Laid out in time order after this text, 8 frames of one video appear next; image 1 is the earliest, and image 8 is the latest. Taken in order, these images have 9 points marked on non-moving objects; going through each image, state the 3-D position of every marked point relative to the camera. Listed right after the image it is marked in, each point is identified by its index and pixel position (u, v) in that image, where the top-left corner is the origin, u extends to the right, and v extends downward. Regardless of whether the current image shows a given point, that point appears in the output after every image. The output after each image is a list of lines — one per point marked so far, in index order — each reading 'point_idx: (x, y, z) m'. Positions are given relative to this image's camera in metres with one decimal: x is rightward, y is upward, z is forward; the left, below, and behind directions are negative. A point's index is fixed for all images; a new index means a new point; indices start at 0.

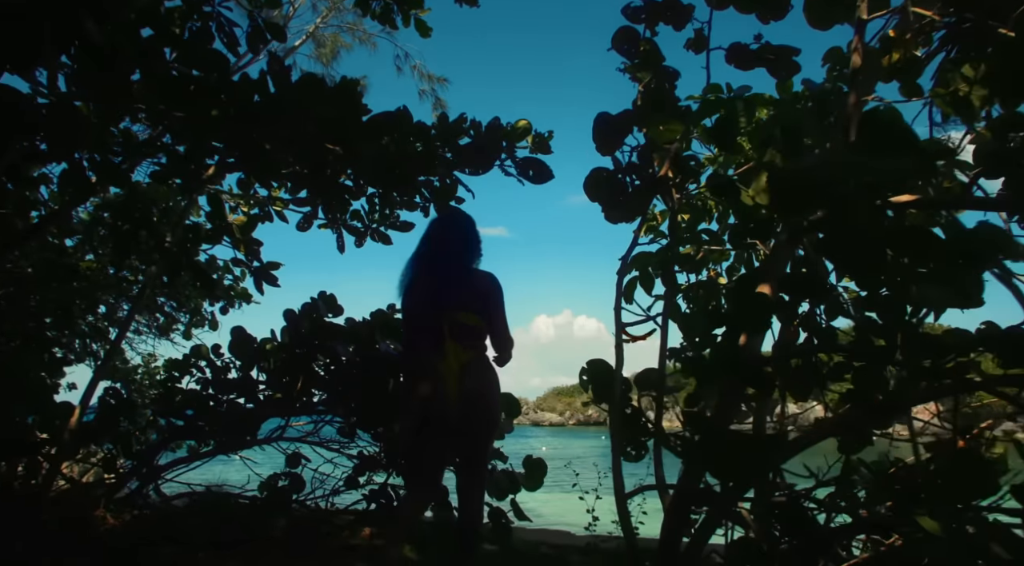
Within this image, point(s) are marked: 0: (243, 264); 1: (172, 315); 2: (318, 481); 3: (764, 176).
0: (-1.9, +0.1, +5.3) m
1: (-2.6, -0.3, +5.8) m
2: (-1.2, -1.2, +4.7) m
3: (+0.8, +0.4, +2.5) m
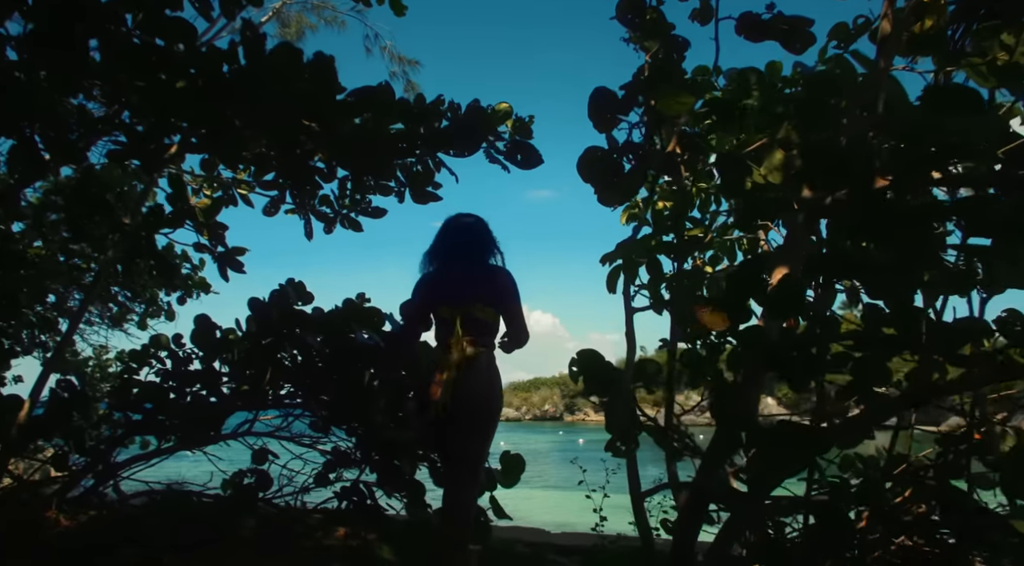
0: (-2.0, +0.2, +5.1) m
1: (-2.8, -0.2, +5.5) m
2: (-1.3, -1.1, +4.5) m
3: (+0.8, +0.4, +2.4) m
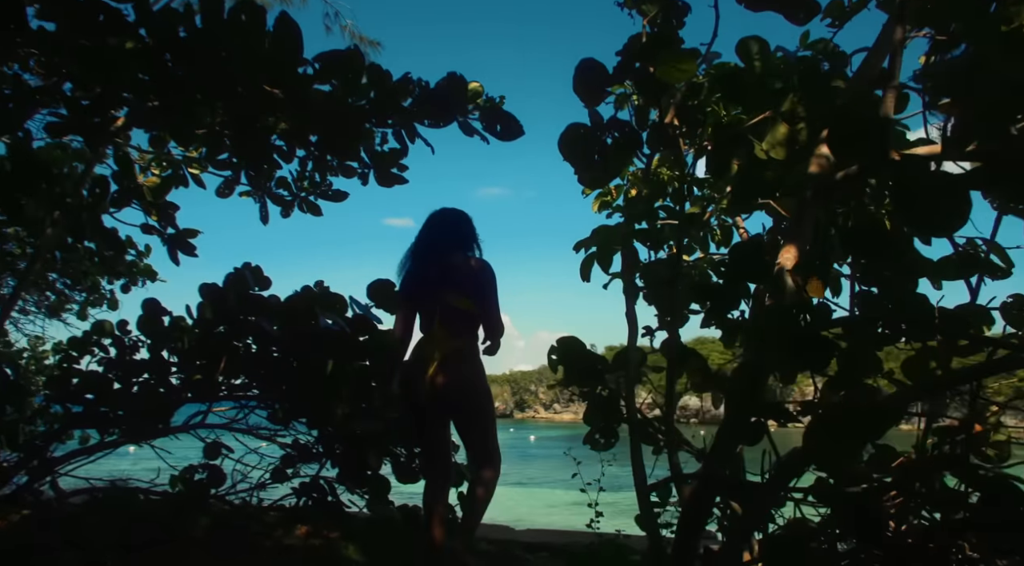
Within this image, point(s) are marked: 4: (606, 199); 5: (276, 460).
0: (-2.2, +0.3, +4.7) m
1: (-3.0, -0.1, +5.1) m
2: (-1.5, -1.1, +4.2) m
3: (+0.8, +0.5, +2.3) m
4: (+0.6, +0.6, +4.9) m
5: (-1.3, -1.0, +4.2) m
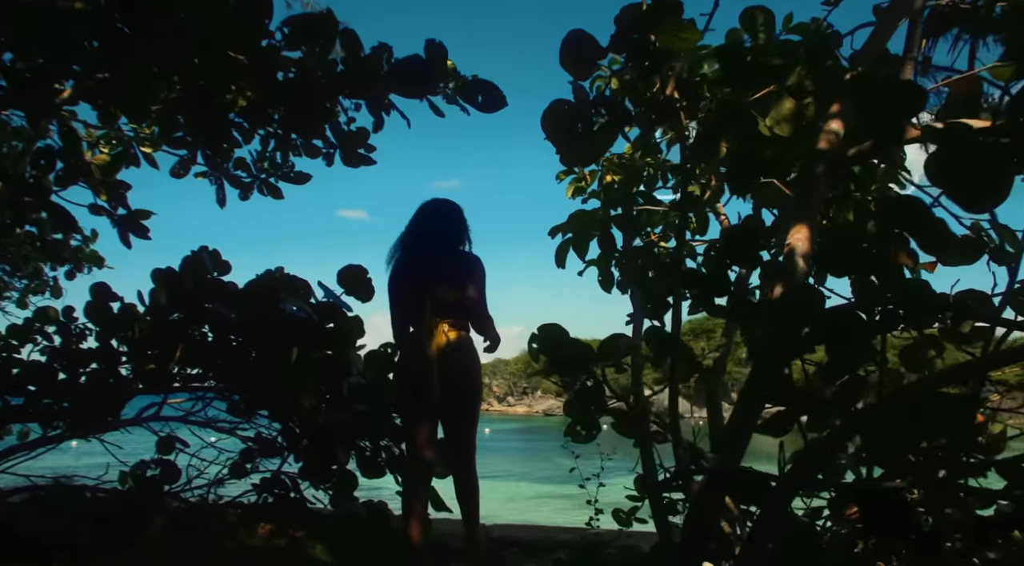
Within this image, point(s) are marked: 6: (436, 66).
0: (-2.4, +0.4, +4.5) m
1: (-3.2, 0.0, +4.8) m
2: (-1.7, -1.0, +4.0) m
3: (+0.8, +0.5, +2.2) m
4: (+0.4, +0.6, +4.7) m
5: (-1.5, -0.9, +4.0) m
6: (-0.3, +1.0, +3.4) m
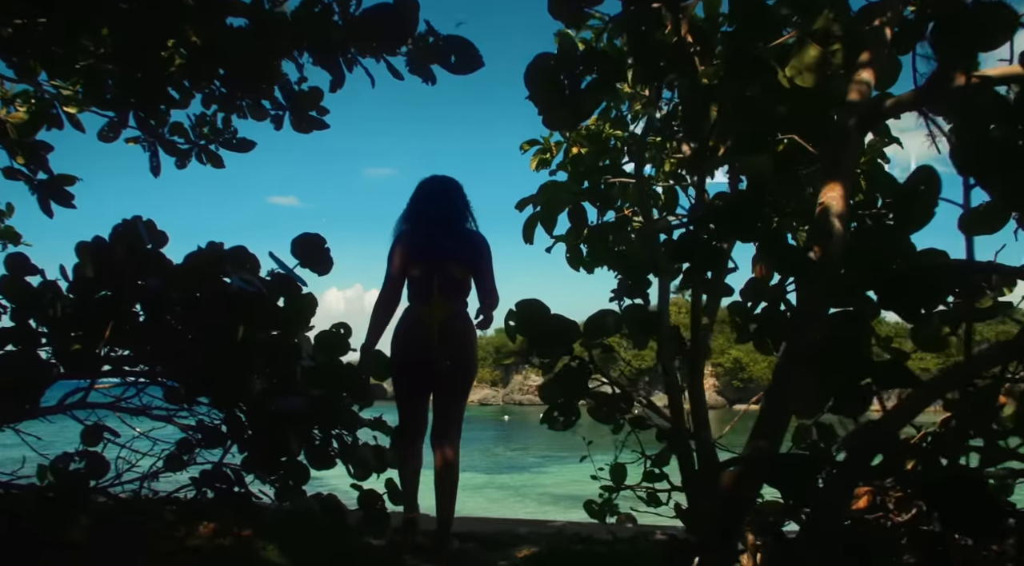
0: (-2.6, +0.6, +4.0) m
1: (-3.4, +0.2, +4.2) m
2: (-1.8, -0.8, +3.6) m
3: (+0.8, +0.6, +1.9) m
4: (+0.2, +0.8, +4.5) m
5: (-1.6, -0.8, +3.6) m
6: (-0.4, +1.1, +3.1) m
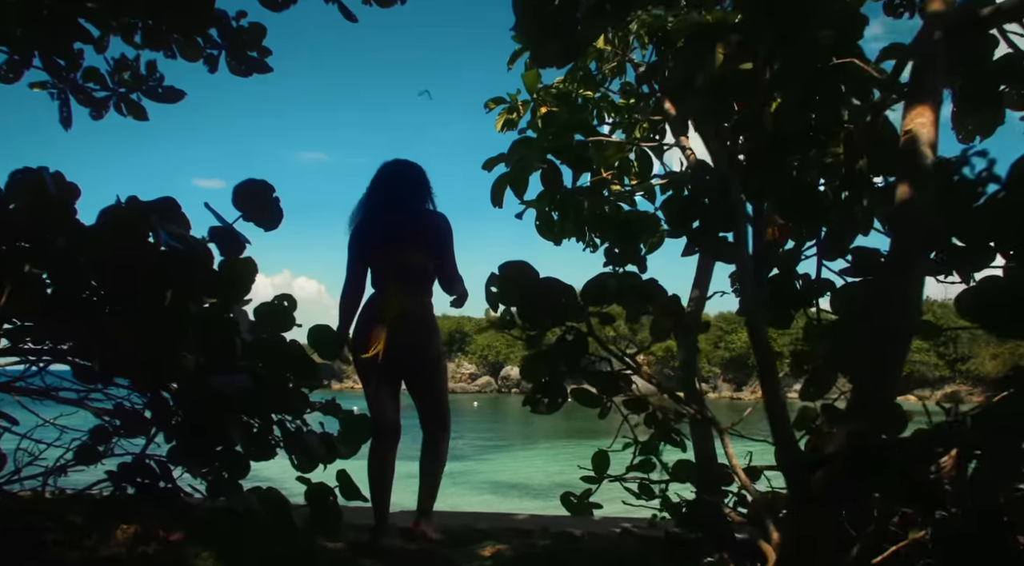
0: (-2.7, +0.7, +3.4) m
1: (-3.6, +0.4, +3.6) m
2: (-2.0, -0.7, +3.0) m
3: (+0.8, +0.7, +1.6) m
4: (0.0, +0.9, +4.1) m
5: (-1.7, -0.6, +3.1) m
6: (-0.5, +1.2, +2.6) m
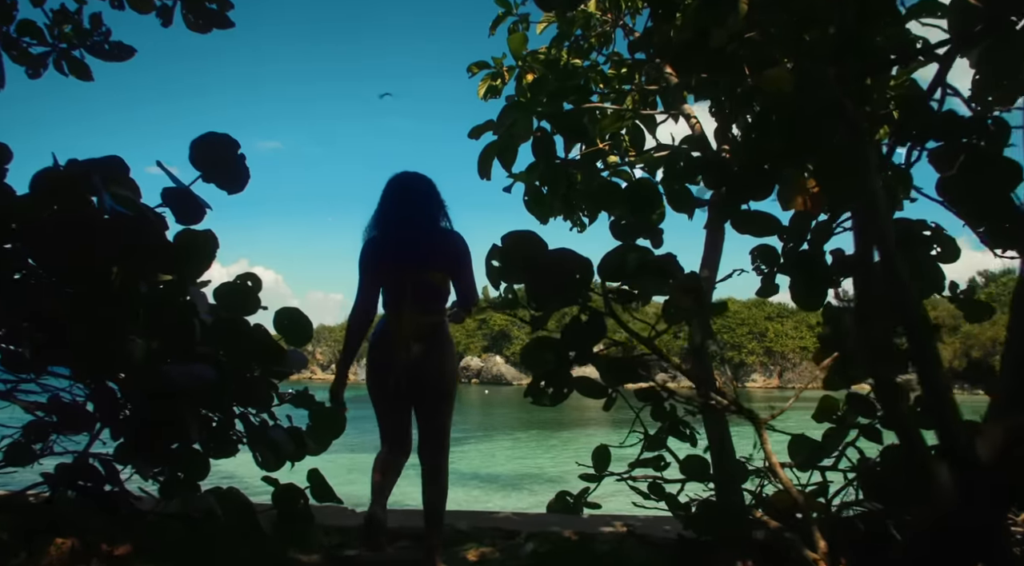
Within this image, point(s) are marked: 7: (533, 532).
0: (-2.8, +0.8, +2.9) m
1: (-3.6, +0.5, +3.1) m
2: (-2.0, -0.6, +2.7) m
3: (+0.8, +0.8, +1.4) m
4: (-0.1, +1.0, +3.8) m
5: (-1.8, -0.5, +2.7) m
6: (-0.5, +1.3, +2.3) m
7: (+0.1, -1.2, +3.5) m
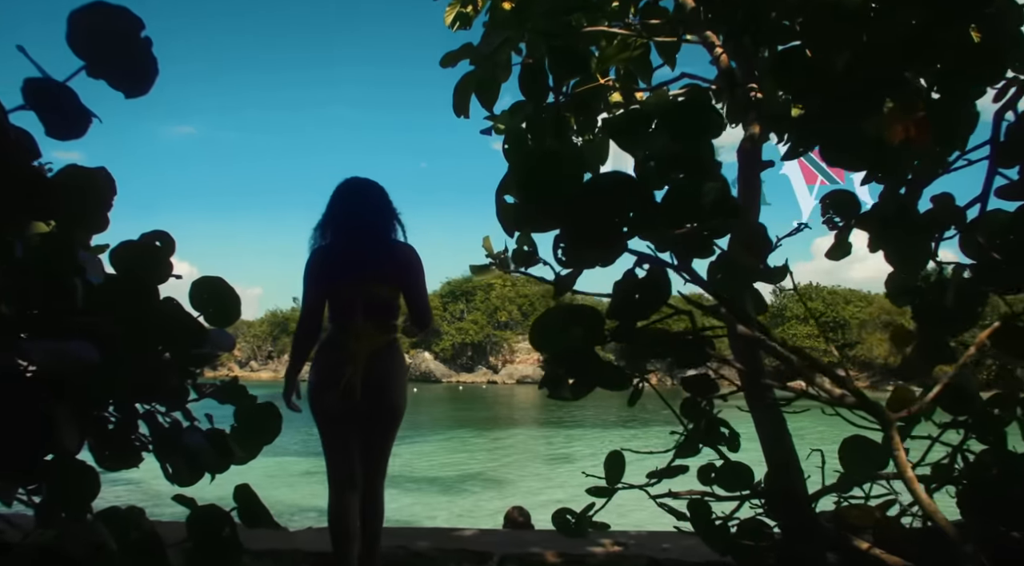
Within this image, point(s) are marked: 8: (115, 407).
0: (-2.8, +1.0, +2.1) m
1: (-3.7, +0.6, +2.1) m
2: (-2.0, -0.5, +1.9) m
3: (+0.9, +0.9, +0.9) m
4: (-0.2, +1.1, +3.2) m
5: (-1.8, -0.4, +1.9) m
6: (-0.5, +1.4, +1.6) m
7: (0.0, -1.0, +2.9) m
8: (-1.1, -0.3, +2.0) m
